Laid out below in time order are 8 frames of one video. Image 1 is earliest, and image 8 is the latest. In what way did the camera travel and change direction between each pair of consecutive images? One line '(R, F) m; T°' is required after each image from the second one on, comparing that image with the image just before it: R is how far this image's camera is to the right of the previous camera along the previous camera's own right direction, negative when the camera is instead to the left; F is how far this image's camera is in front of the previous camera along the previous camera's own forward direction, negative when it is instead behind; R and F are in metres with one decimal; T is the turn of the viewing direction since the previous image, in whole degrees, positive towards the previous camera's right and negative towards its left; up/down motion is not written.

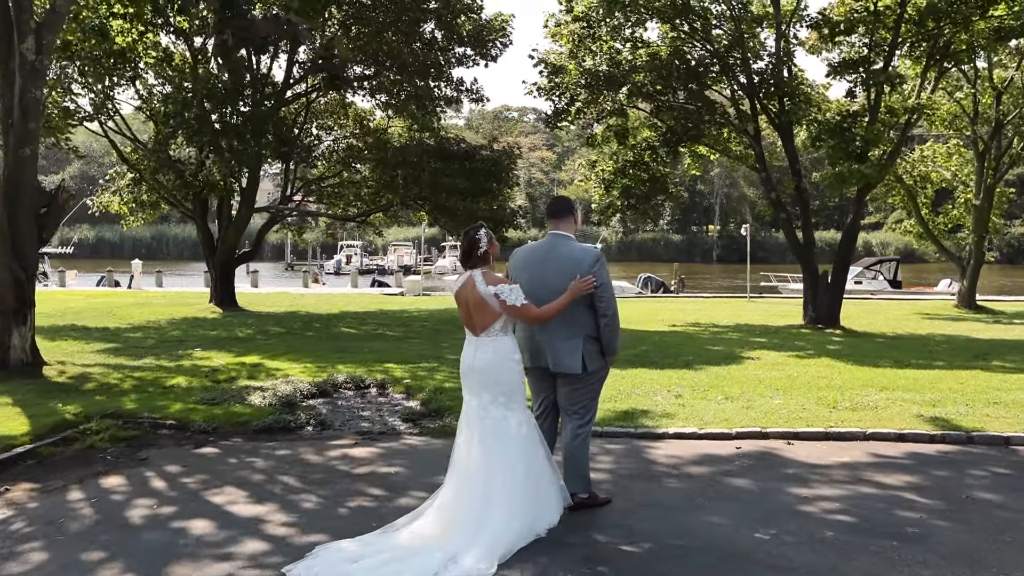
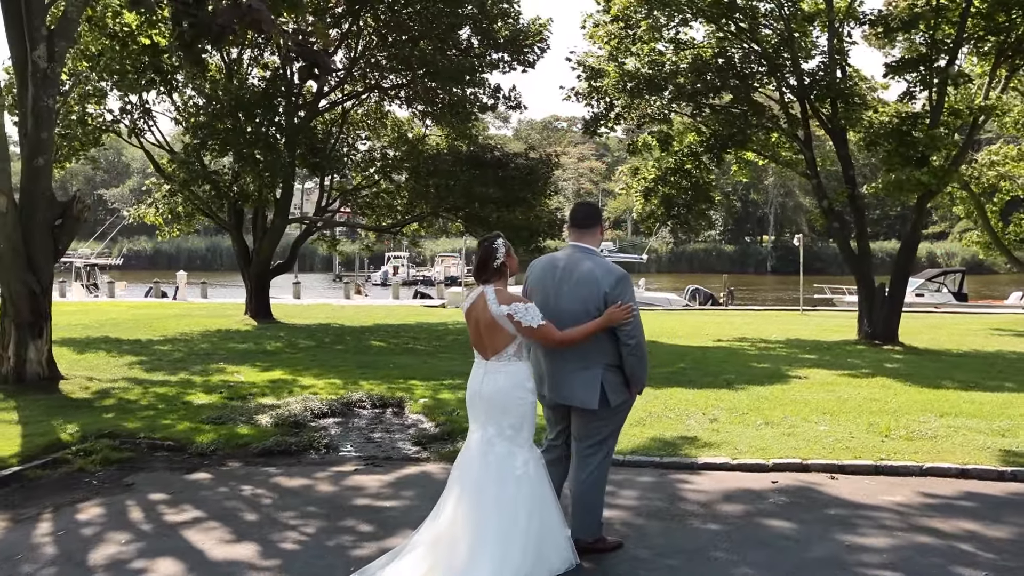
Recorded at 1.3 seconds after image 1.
(+0.3, +0.7) m; -3°
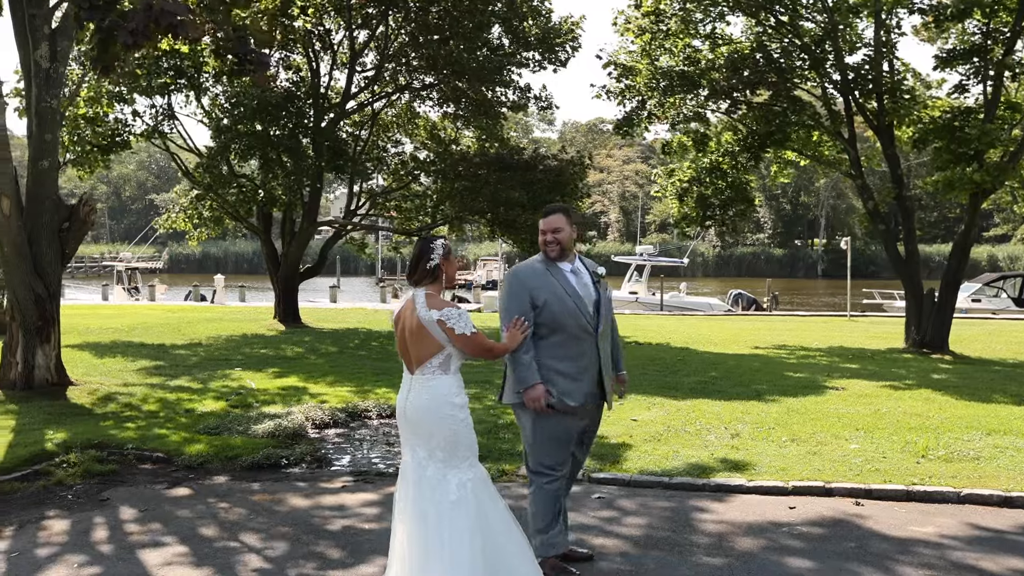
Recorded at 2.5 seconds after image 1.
(+0.4, +0.5) m; -3°
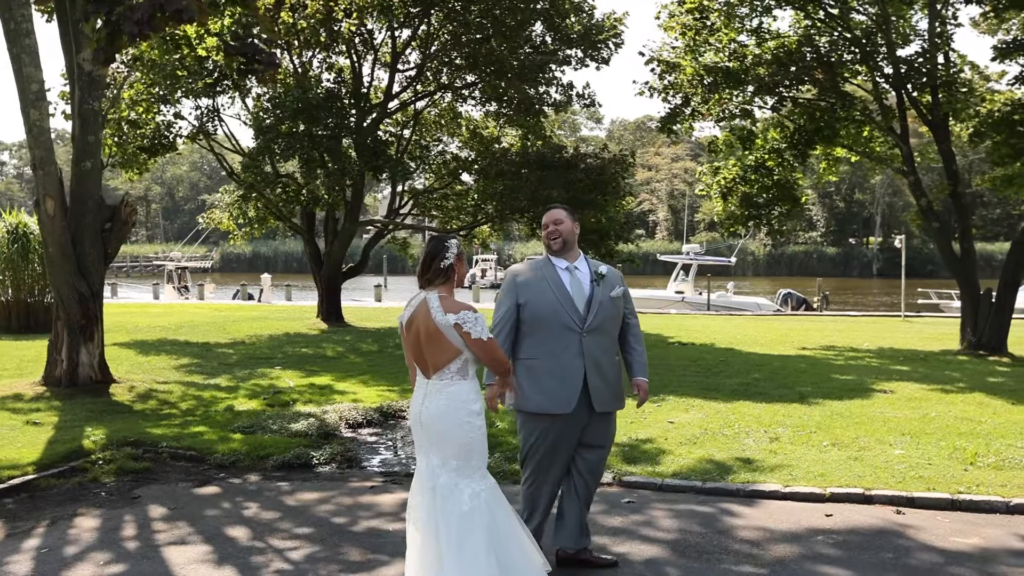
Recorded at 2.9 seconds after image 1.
(+0.1, +0.1) m; -3°
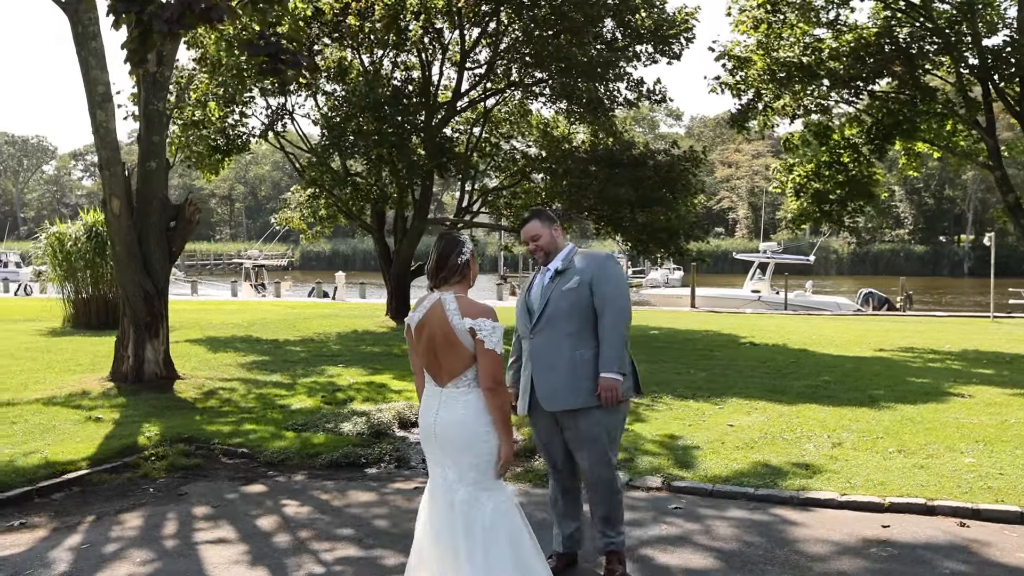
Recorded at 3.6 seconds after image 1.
(+0.2, +0.2) m; -5°
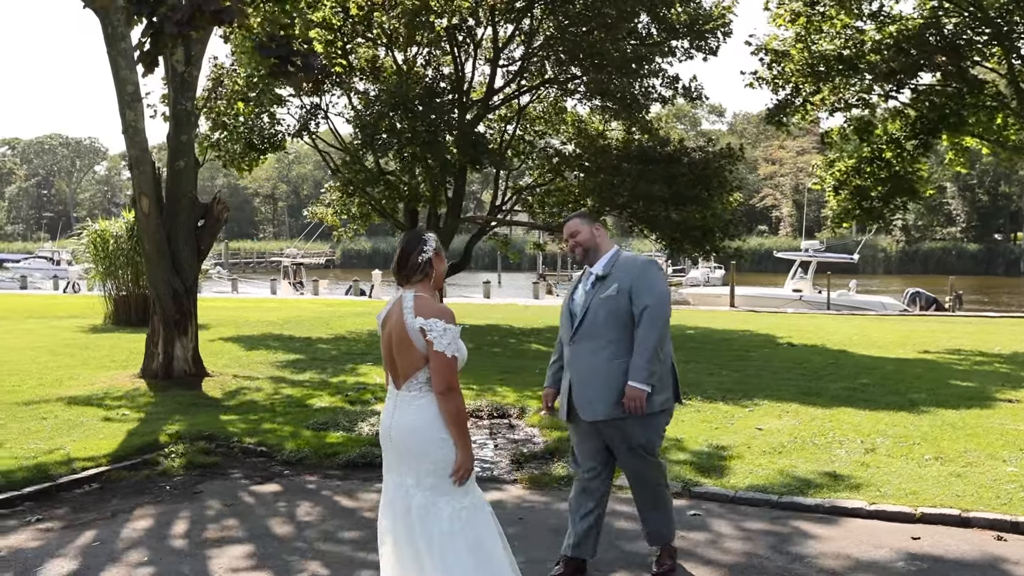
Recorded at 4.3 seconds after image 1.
(+0.2, +0.1) m; -3°
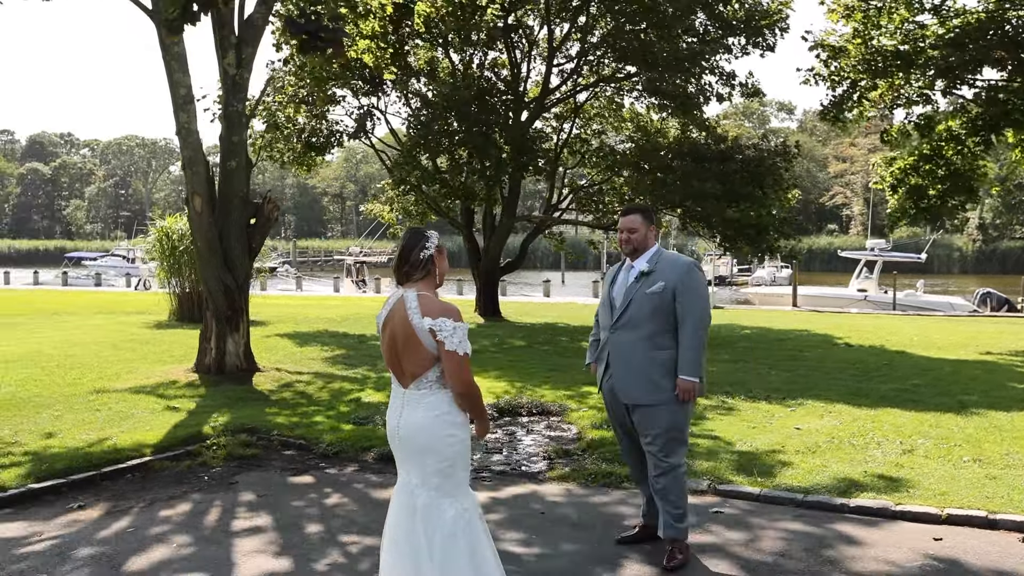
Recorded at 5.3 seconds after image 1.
(+0.3, 0.0) m; -4°
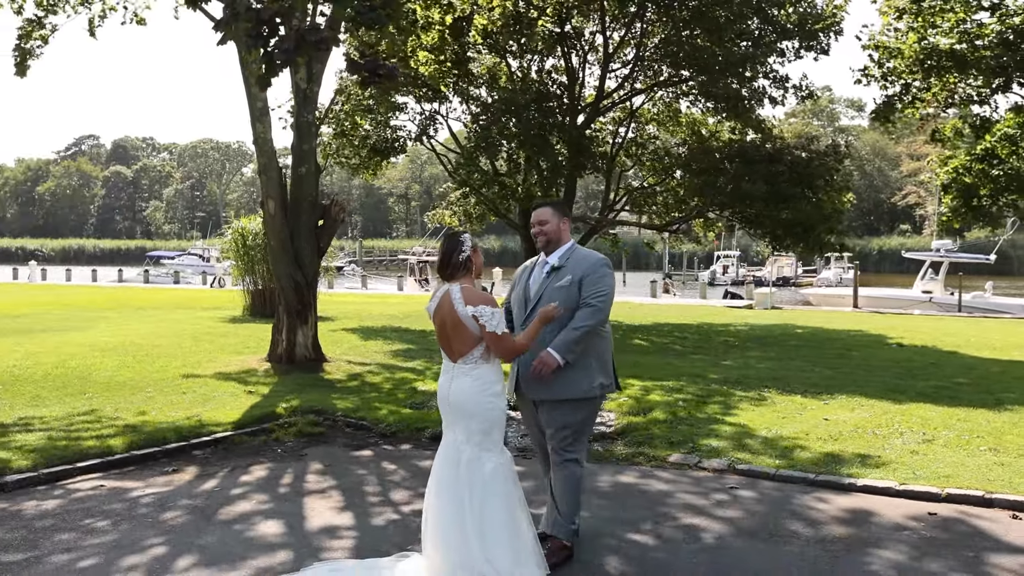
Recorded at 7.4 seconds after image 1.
(+0.2, -0.7) m; -4°
